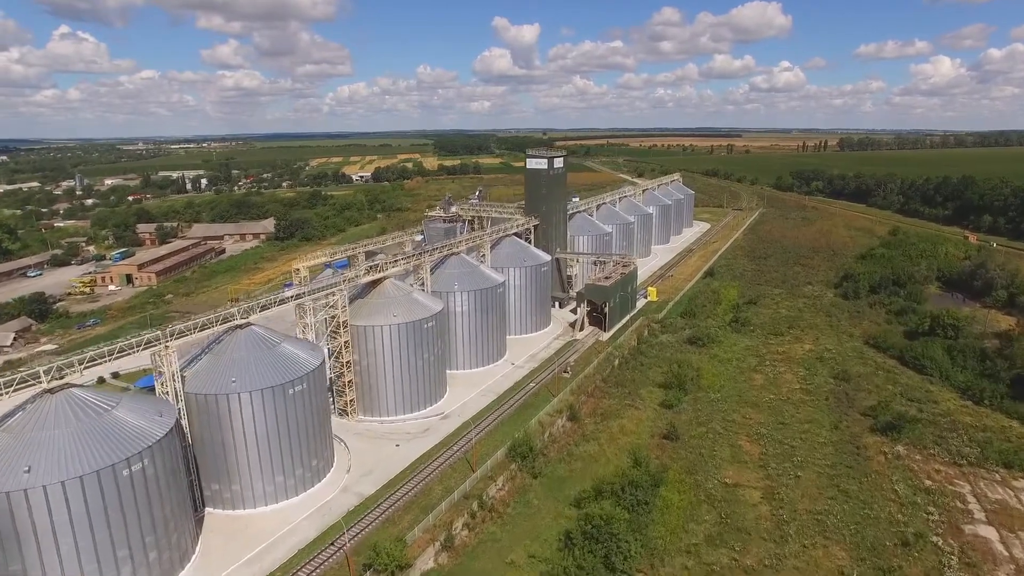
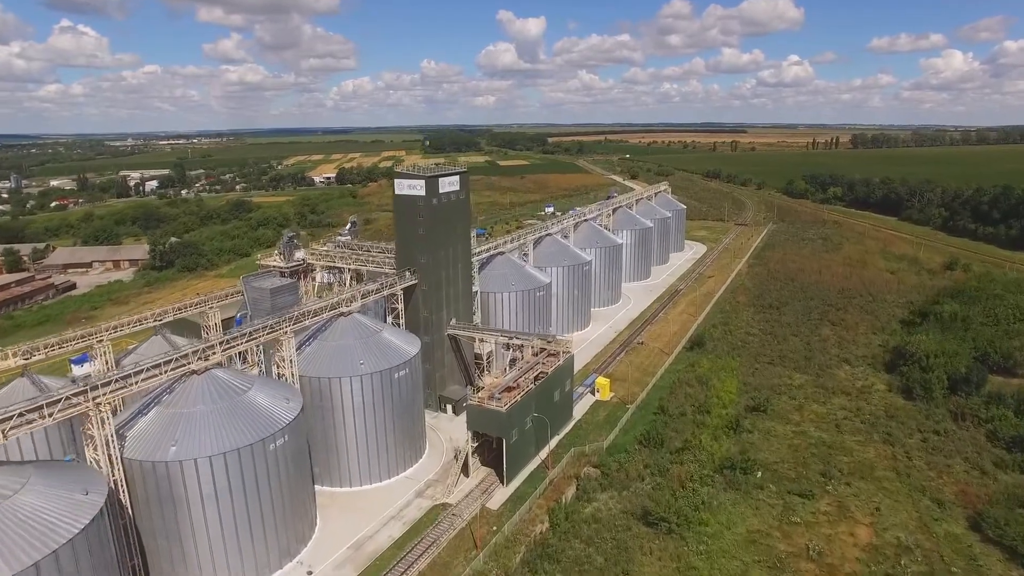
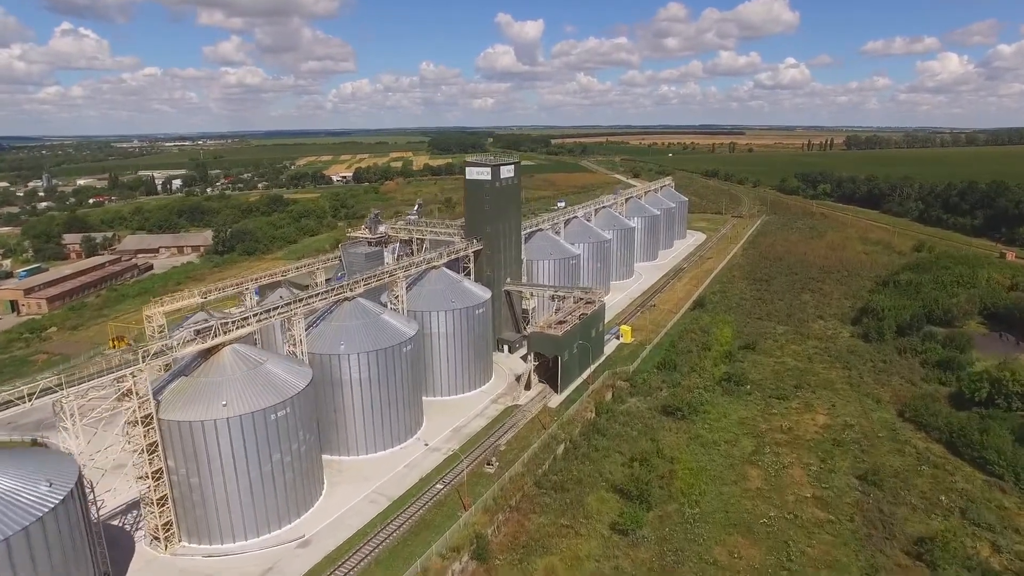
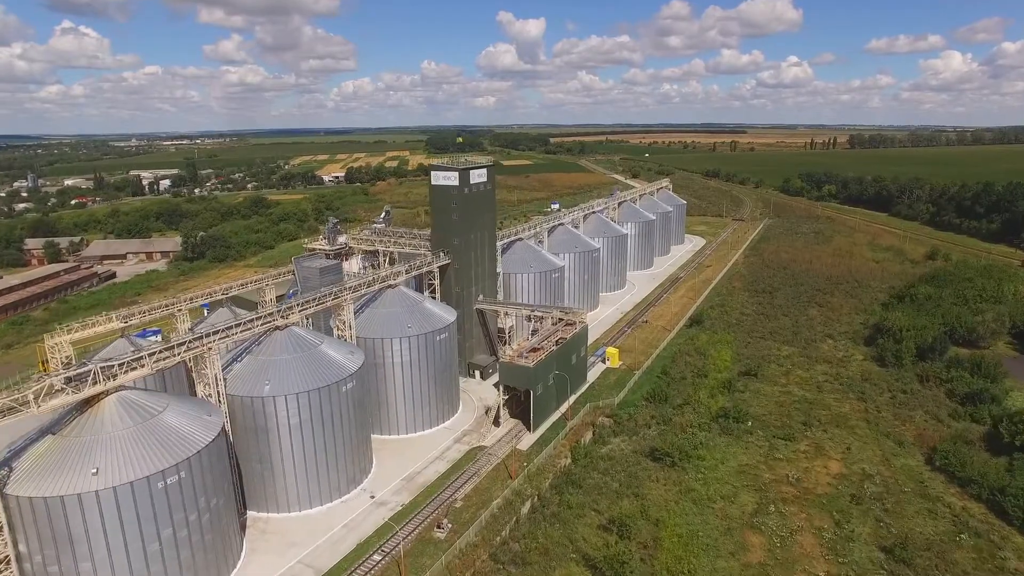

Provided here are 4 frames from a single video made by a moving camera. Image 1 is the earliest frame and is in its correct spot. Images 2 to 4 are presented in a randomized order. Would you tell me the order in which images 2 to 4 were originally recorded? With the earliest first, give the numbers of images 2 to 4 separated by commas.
3, 4, 2
